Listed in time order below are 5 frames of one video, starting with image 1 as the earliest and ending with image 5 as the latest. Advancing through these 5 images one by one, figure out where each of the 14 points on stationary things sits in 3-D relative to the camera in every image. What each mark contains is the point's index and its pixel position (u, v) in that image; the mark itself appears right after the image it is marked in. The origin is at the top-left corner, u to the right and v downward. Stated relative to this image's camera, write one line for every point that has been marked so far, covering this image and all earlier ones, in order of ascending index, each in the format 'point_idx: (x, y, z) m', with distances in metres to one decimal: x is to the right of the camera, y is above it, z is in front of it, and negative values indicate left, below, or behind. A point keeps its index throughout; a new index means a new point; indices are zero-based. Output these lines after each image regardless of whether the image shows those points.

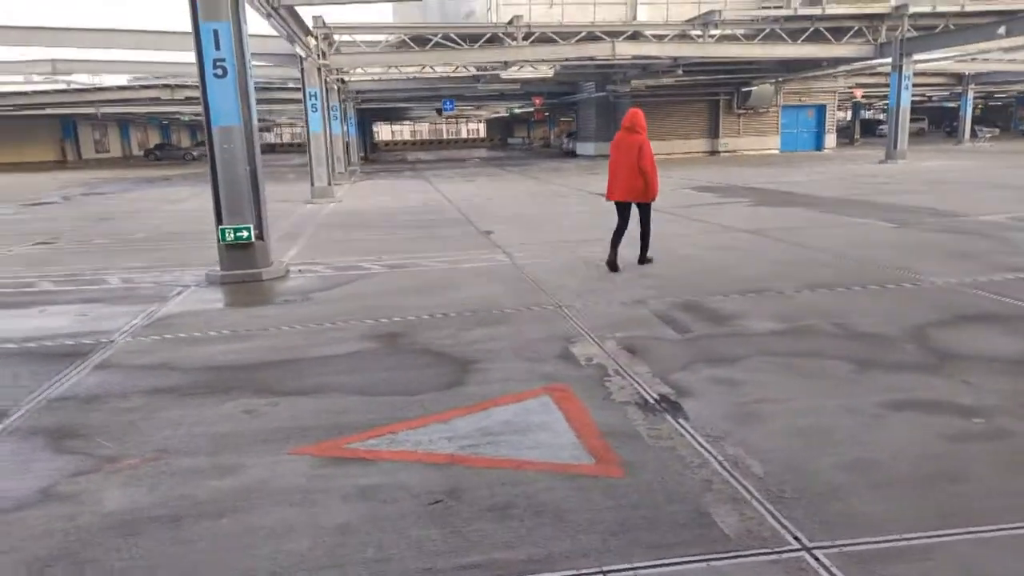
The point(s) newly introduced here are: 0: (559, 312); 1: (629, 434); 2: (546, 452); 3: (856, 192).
0: (+0.4, -0.2, +6.6) m
1: (+0.6, -0.8, +3.8) m
2: (+0.2, -0.9, +3.7) m
3: (+8.2, +2.3, +16.6) m
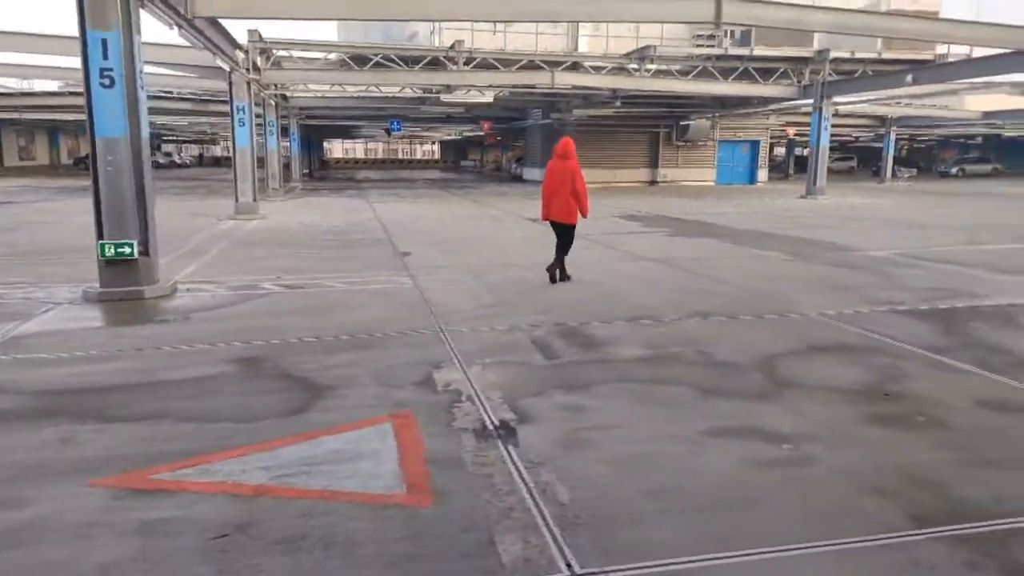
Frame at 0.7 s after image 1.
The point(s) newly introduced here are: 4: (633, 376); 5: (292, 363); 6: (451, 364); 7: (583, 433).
0: (-0.7, -0.4, +6.5) m
1: (-0.3, -0.9, +3.8) m
2: (-0.8, -1.0, +3.6) m
3: (+6.4, +1.5, +17.2) m
4: (+0.9, -0.7, +5.3) m
5: (-1.8, -0.6, +5.6) m
6: (-0.5, -0.6, +5.5) m
7: (+0.4, -0.9, +4.2) m
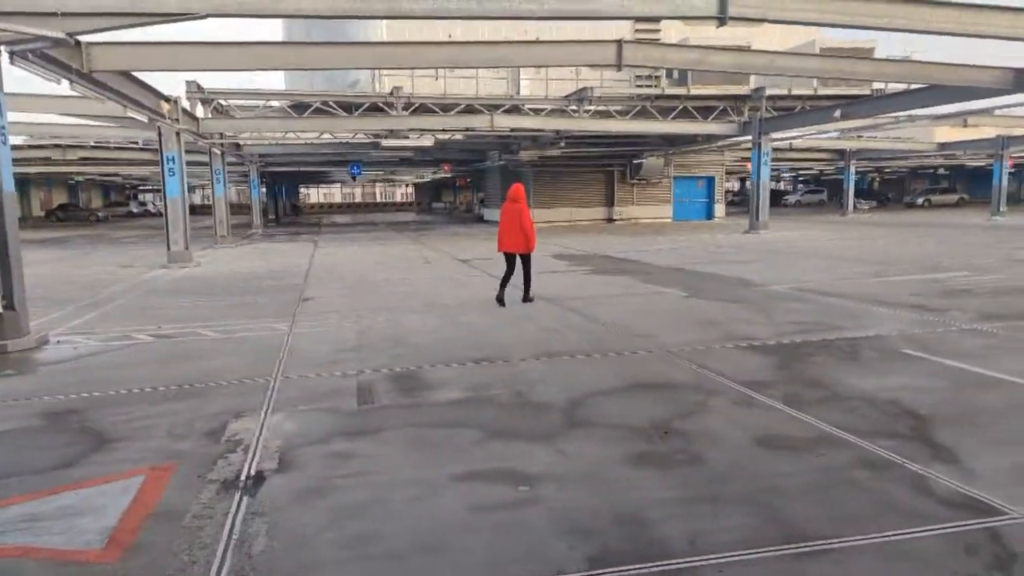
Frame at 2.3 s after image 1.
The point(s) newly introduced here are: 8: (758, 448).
0: (-2.3, -0.9, +6.5) m
1: (-1.8, -1.2, +3.7) m
2: (-2.2, -1.3, +3.6) m
3: (+4.5, +0.7, +17.4) m
4: (-0.6, -1.0, +5.3) m
5: (-3.3, -1.0, +5.5) m
6: (-2.0, -1.0, +5.5) m
7: (-1.1, -1.1, +4.2) m
8: (+1.6, -1.0, +4.5) m
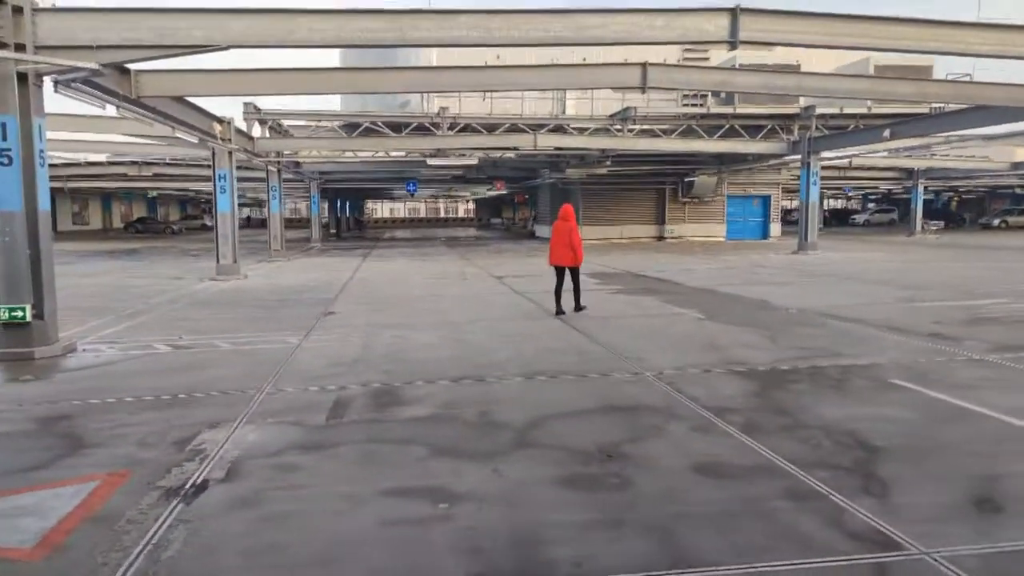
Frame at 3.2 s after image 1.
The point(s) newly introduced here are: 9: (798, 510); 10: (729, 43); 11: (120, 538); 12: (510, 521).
0: (-2.5, -1.0, +6.8) m
1: (-2.3, -1.3, +4.0) m
2: (-2.7, -1.4, +3.9) m
3: (+5.2, +0.1, +17.2) m
4: (-1.0, -1.1, +5.5) m
5: (-3.6, -1.1, +5.9) m
6: (-2.3, -1.1, +5.8) m
7: (-1.5, -1.3, +4.4) m
8: (+1.2, -1.2, +4.5) m
9: (+1.6, -1.2, +3.9) m
10: (+3.2, +3.7, +10.6) m
11: (-2.1, -1.3, +3.8) m
12: (0.0, -1.3, +3.9) m
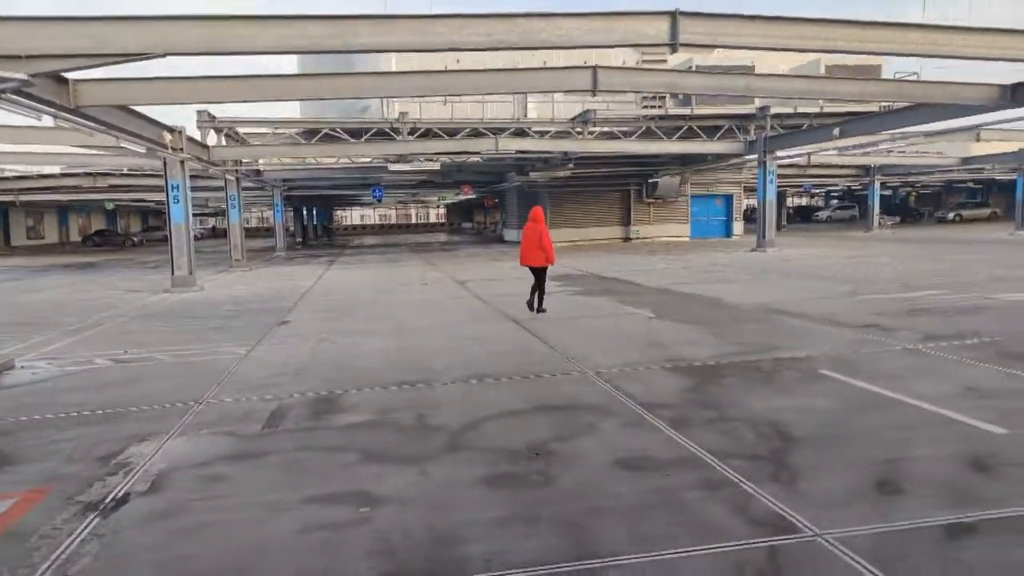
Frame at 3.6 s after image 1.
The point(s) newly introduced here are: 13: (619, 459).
0: (-3.1, -1.1, +6.8) m
1: (-2.8, -1.4, +4.0) m
2: (-3.2, -1.4, +3.8) m
3: (+4.2, +0.2, +17.4) m
4: (-1.5, -1.2, +5.5) m
5: (-4.1, -1.2, +5.9) m
6: (-2.9, -1.2, +5.8) m
7: (-2.0, -1.3, +4.4) m
8: (+0.7, -1.2, +4.6) m
9: (+1.1, -1.2, +4.1) m
10: (+2.4, +3.7, +10.8) m
11: (-2.5, -1.4, +3.7) m
12: (-0.5, -1.3, +3.9) m
13: (+0.7, -1.2, +4.9) m
